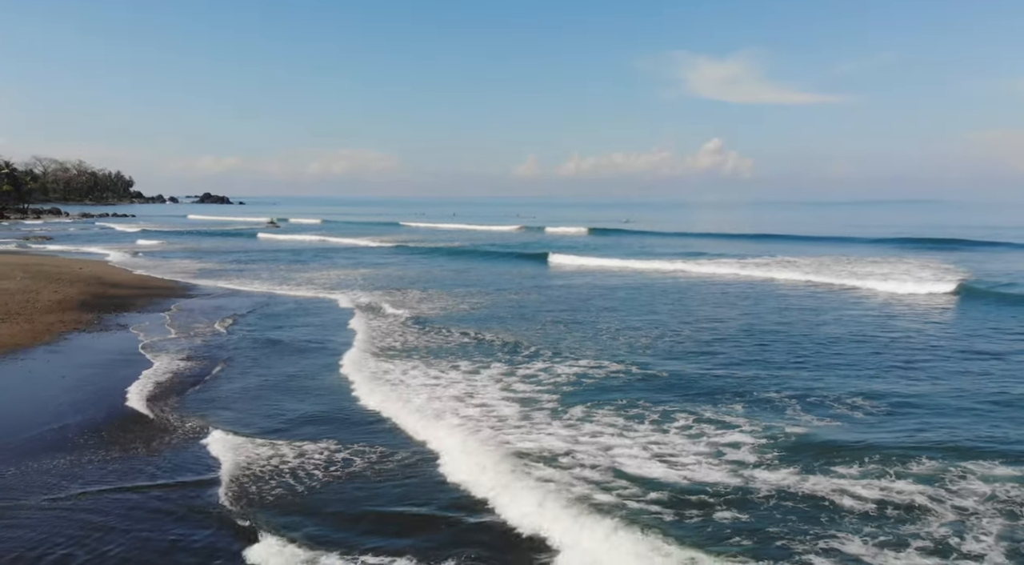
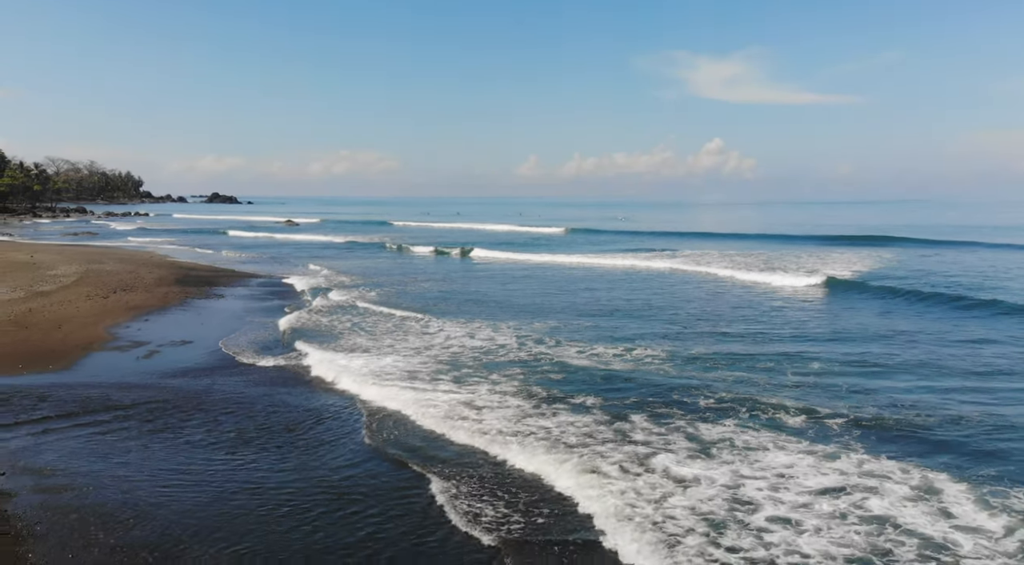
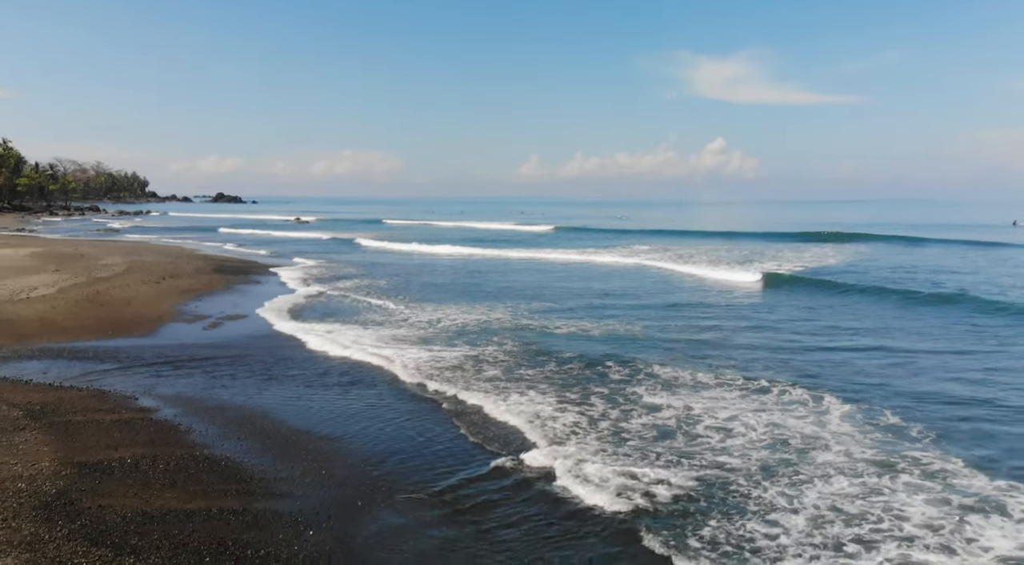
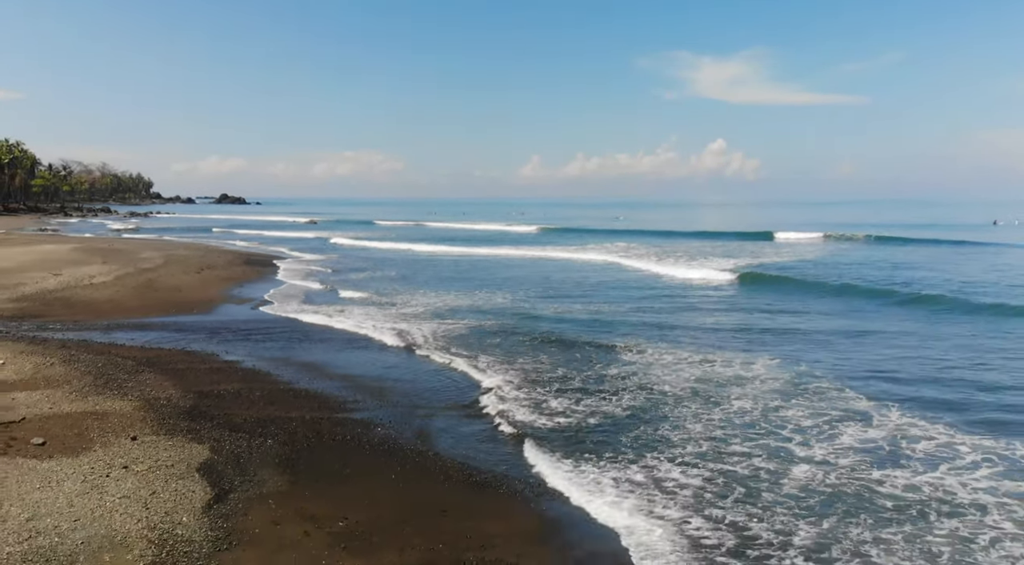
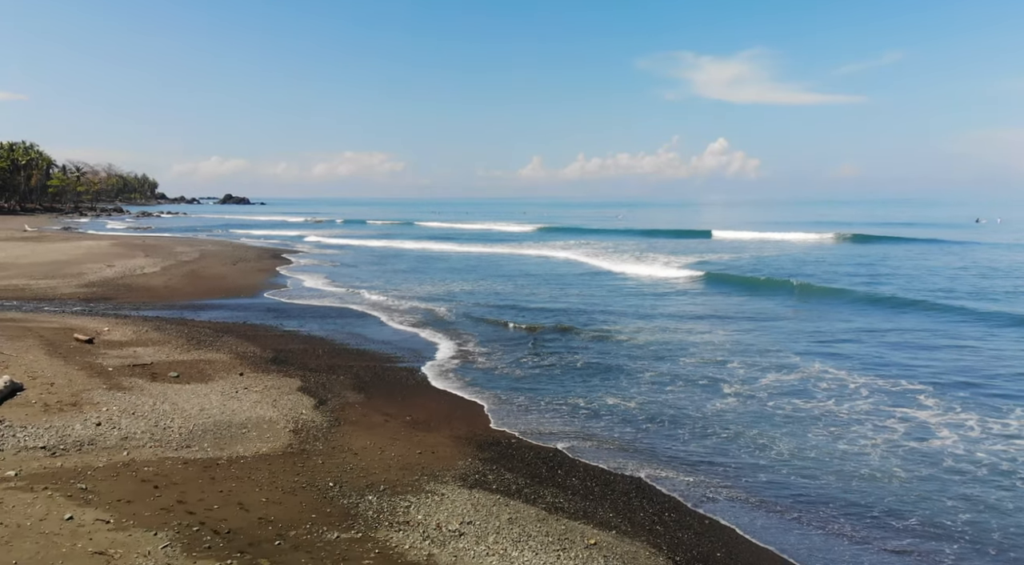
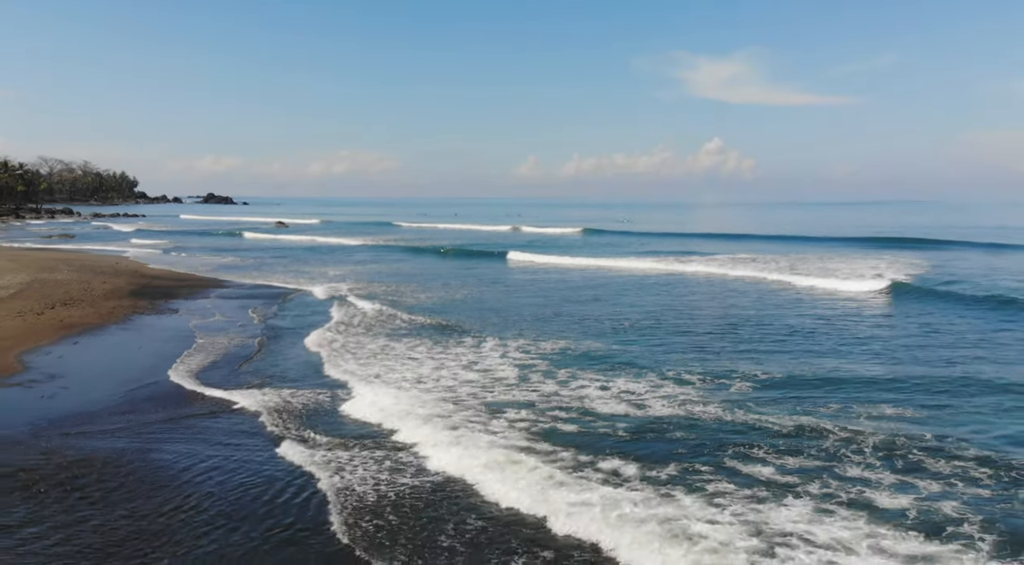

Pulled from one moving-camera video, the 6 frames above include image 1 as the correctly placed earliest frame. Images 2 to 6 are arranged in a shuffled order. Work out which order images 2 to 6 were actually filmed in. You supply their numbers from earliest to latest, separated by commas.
6, 2, 3, 4, 5
